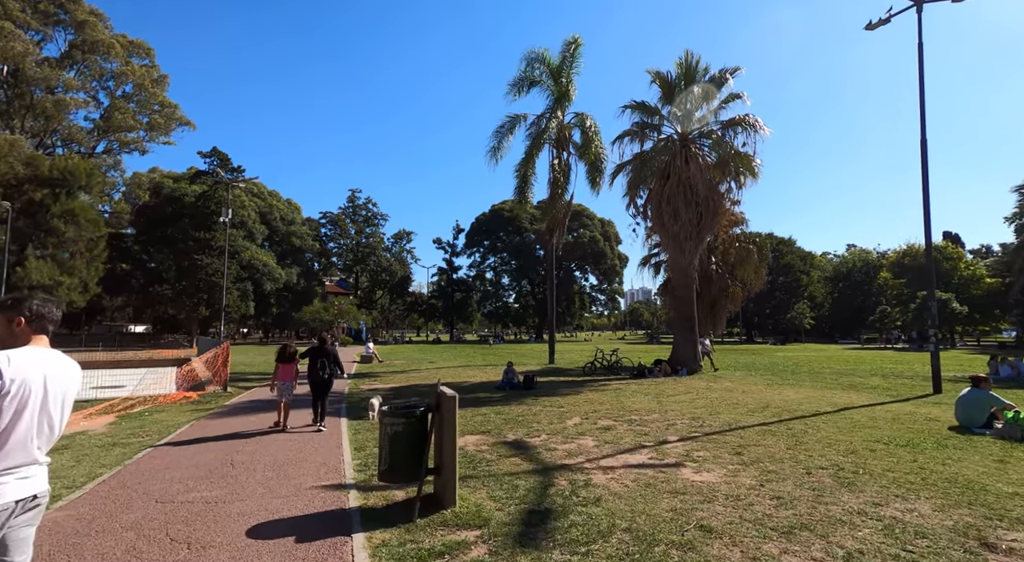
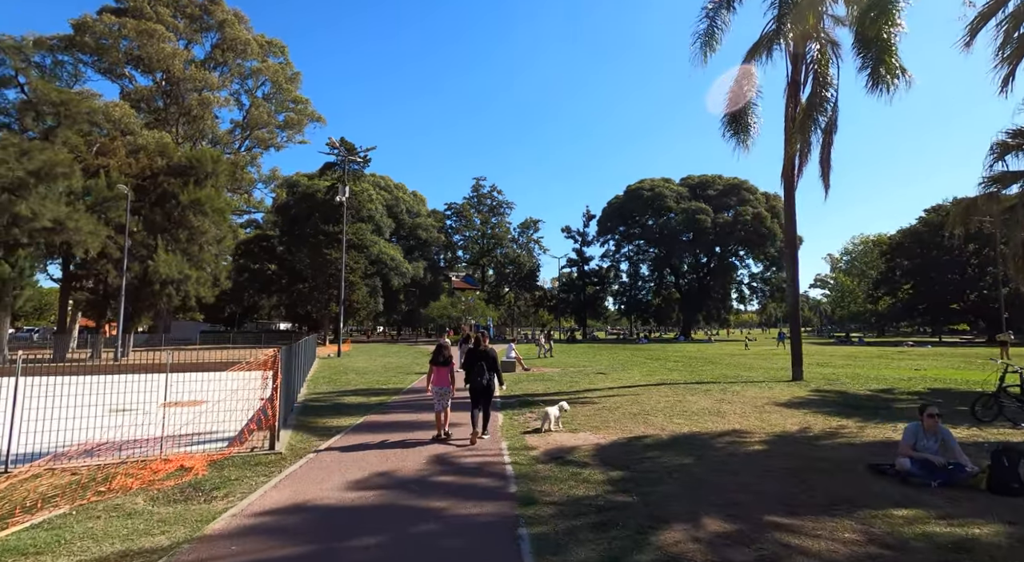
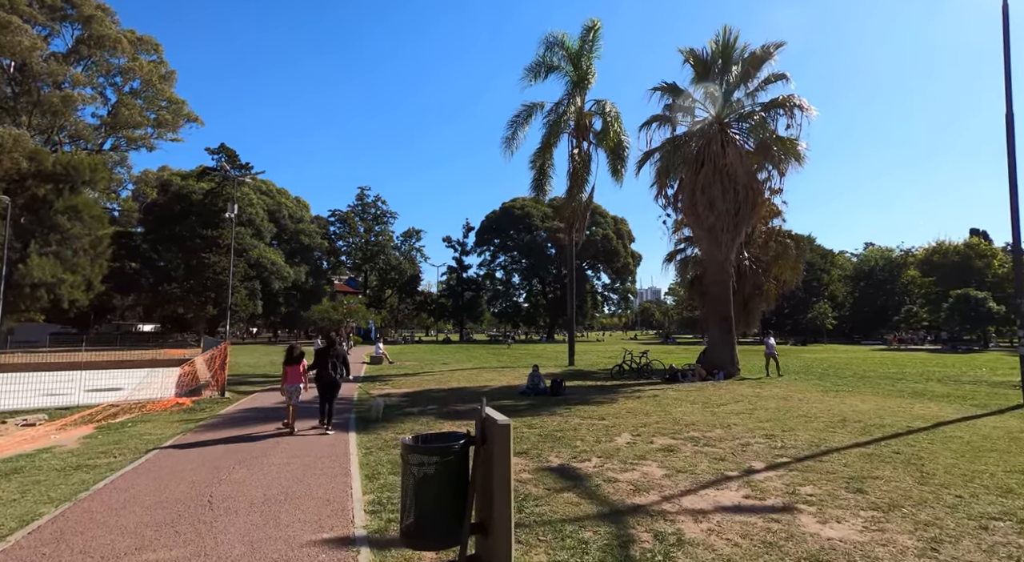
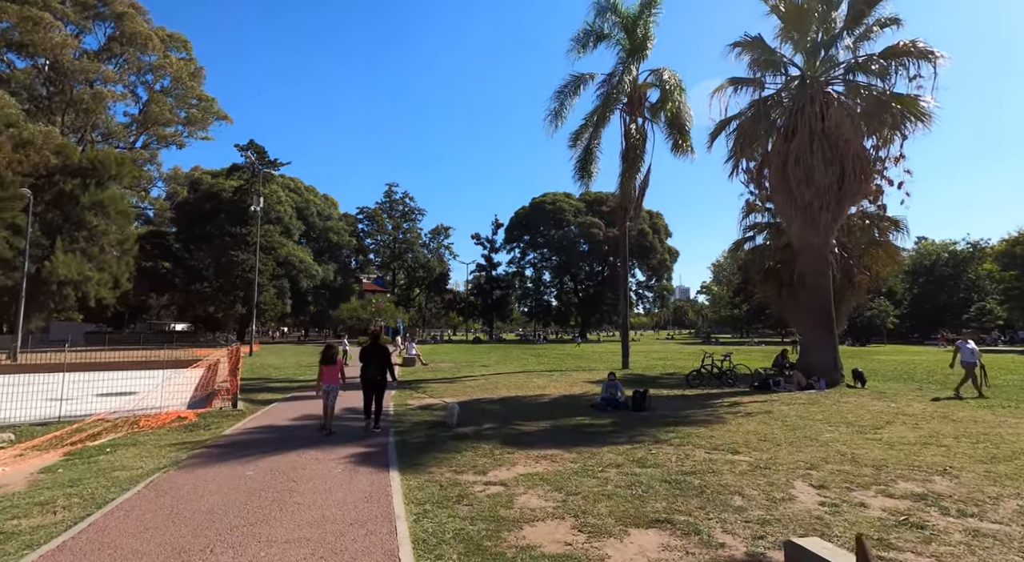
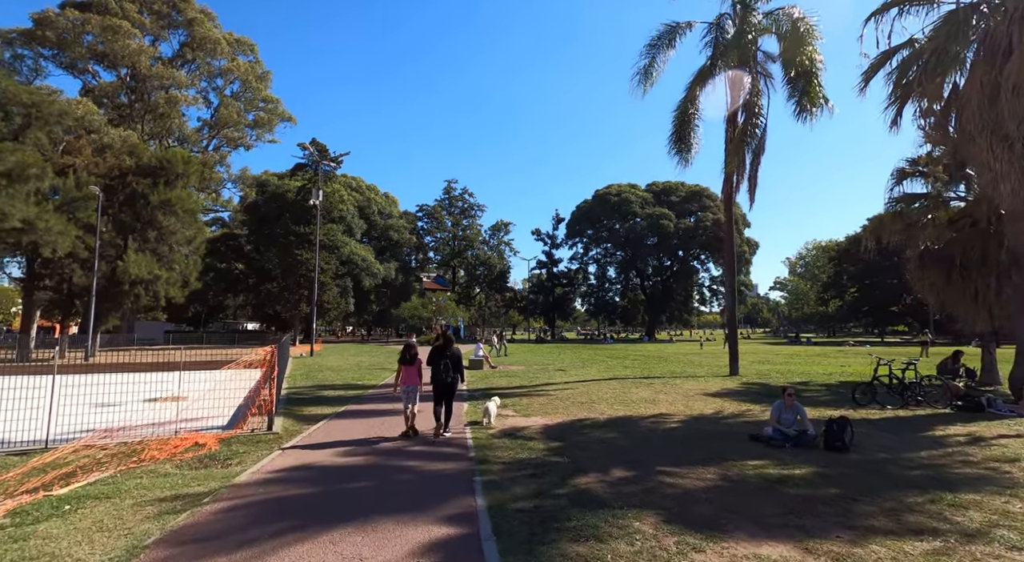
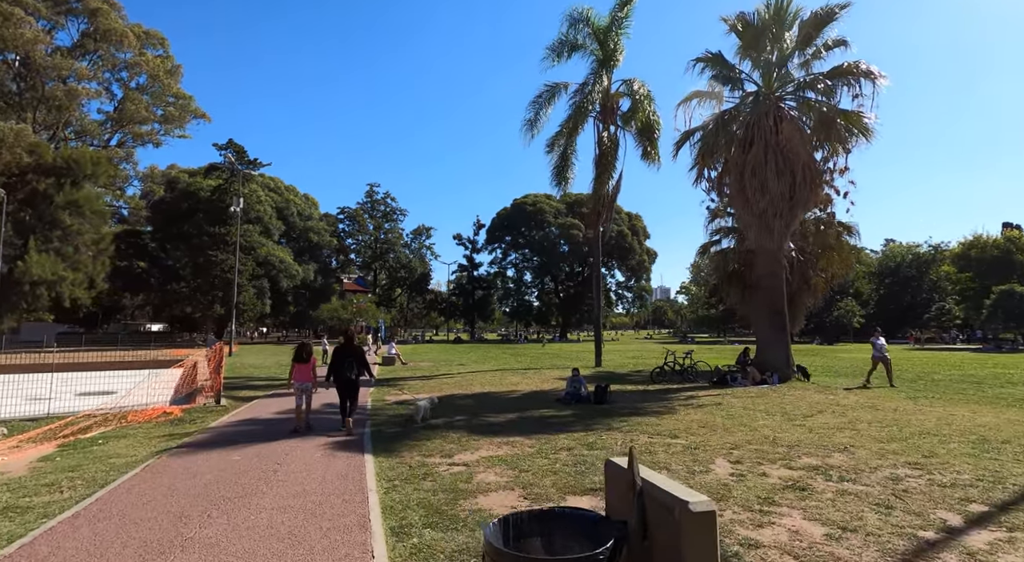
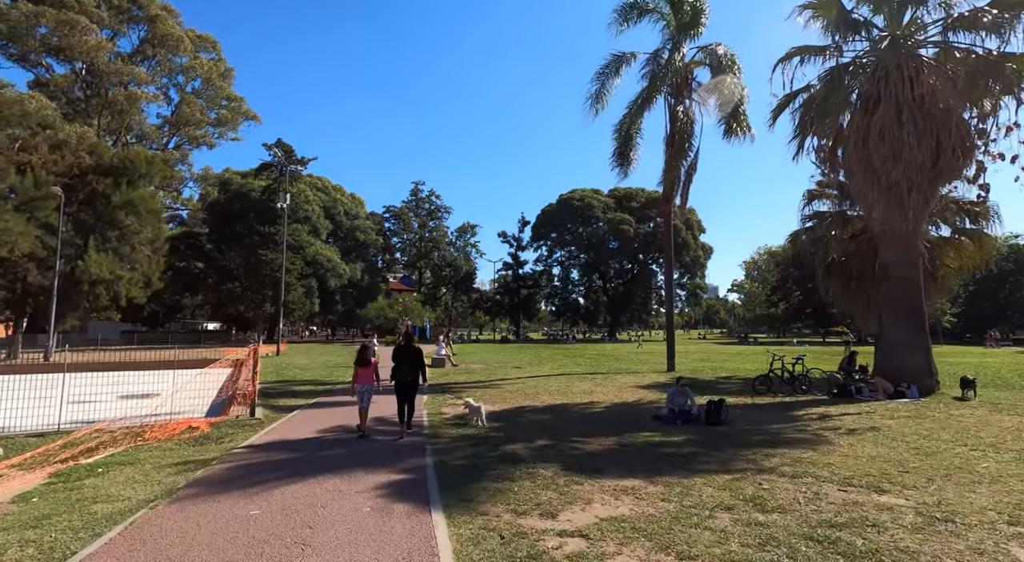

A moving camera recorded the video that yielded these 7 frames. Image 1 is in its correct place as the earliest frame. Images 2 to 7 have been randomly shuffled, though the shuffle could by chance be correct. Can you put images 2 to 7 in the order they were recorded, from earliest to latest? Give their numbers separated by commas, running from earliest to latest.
3, 6, 4, 7, 5, 2
